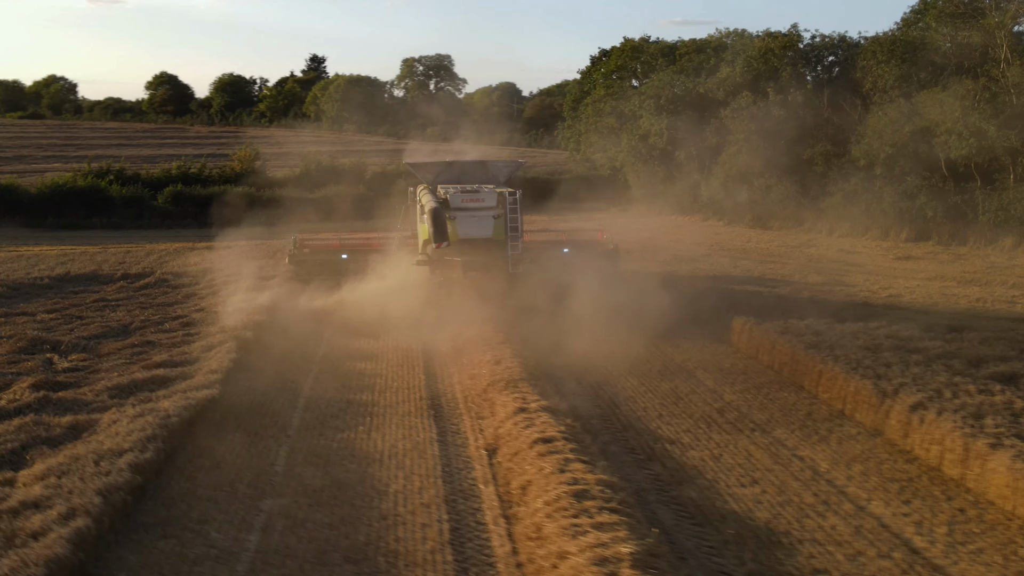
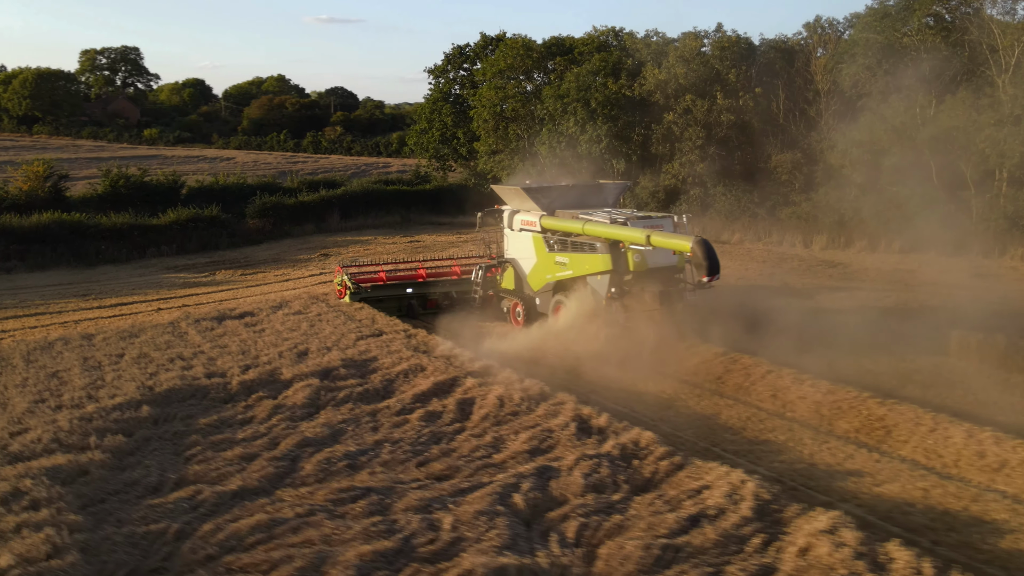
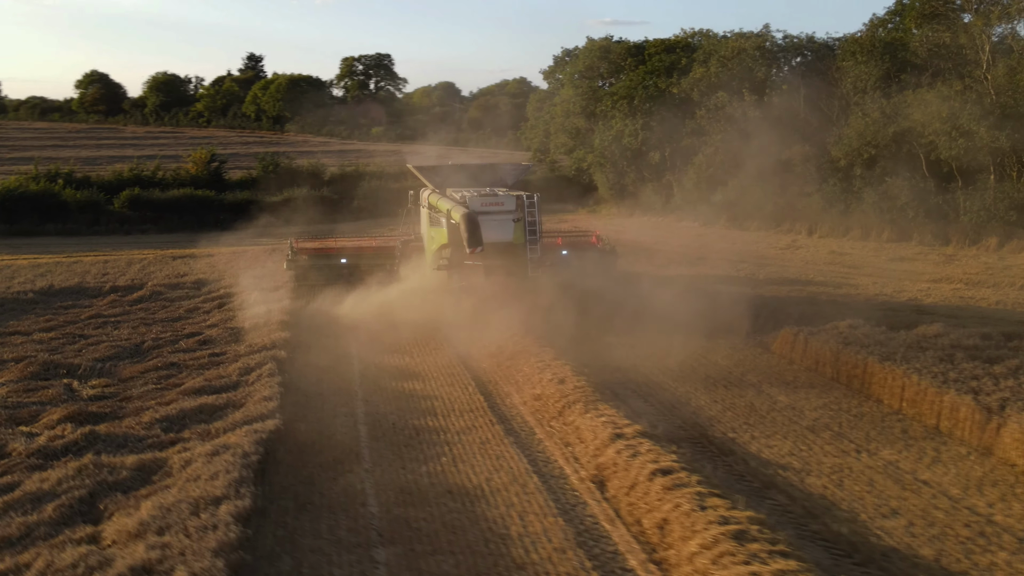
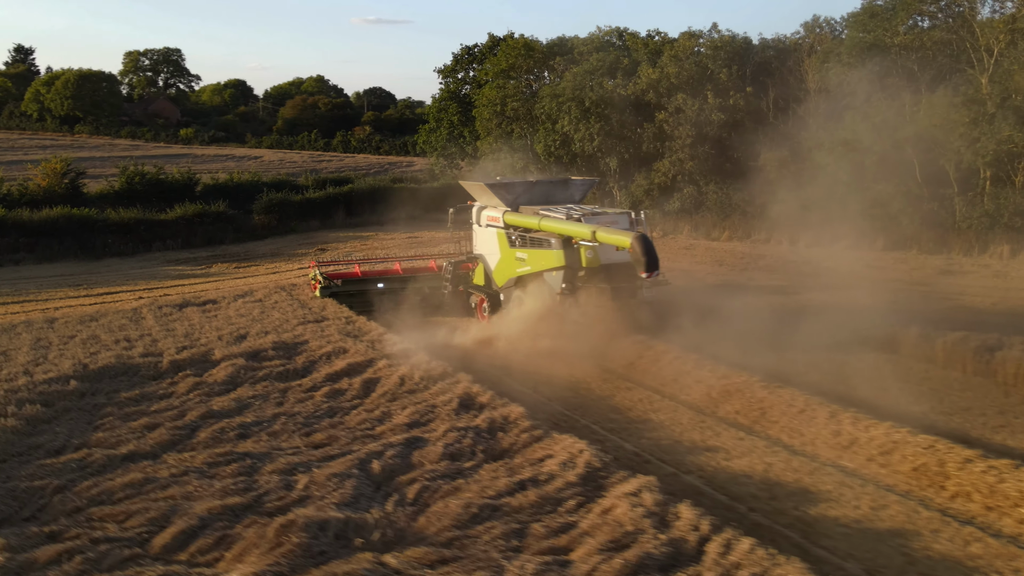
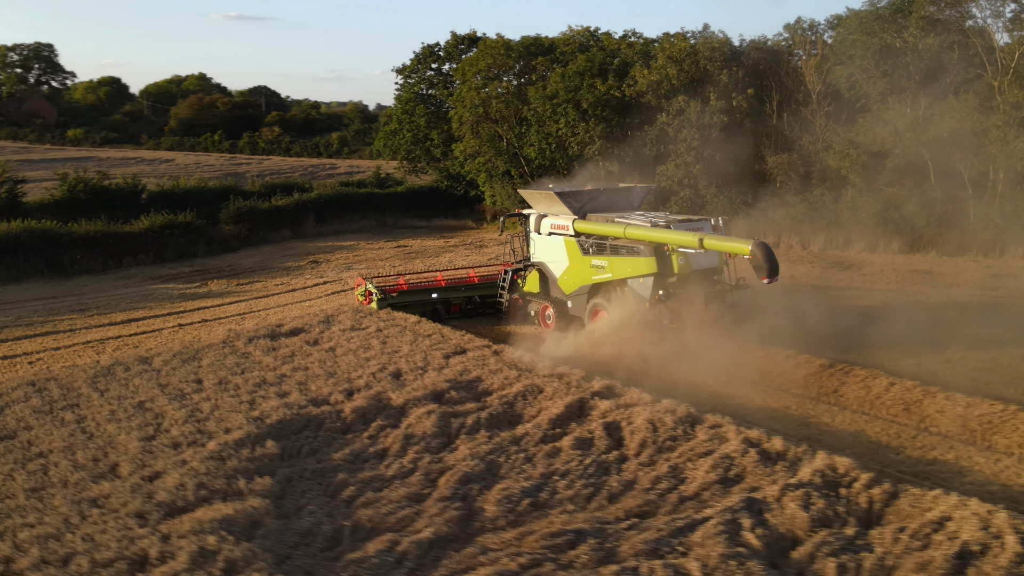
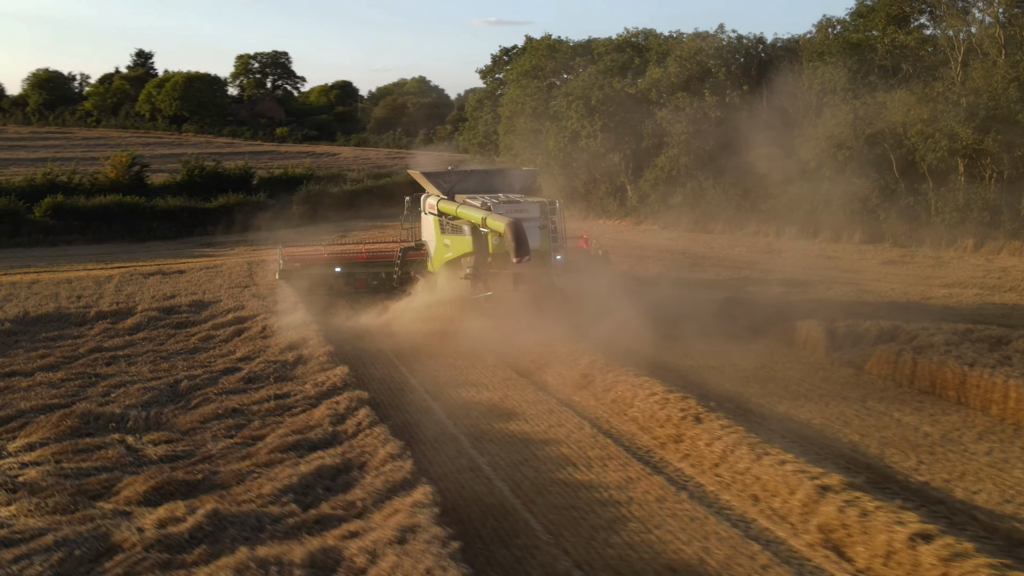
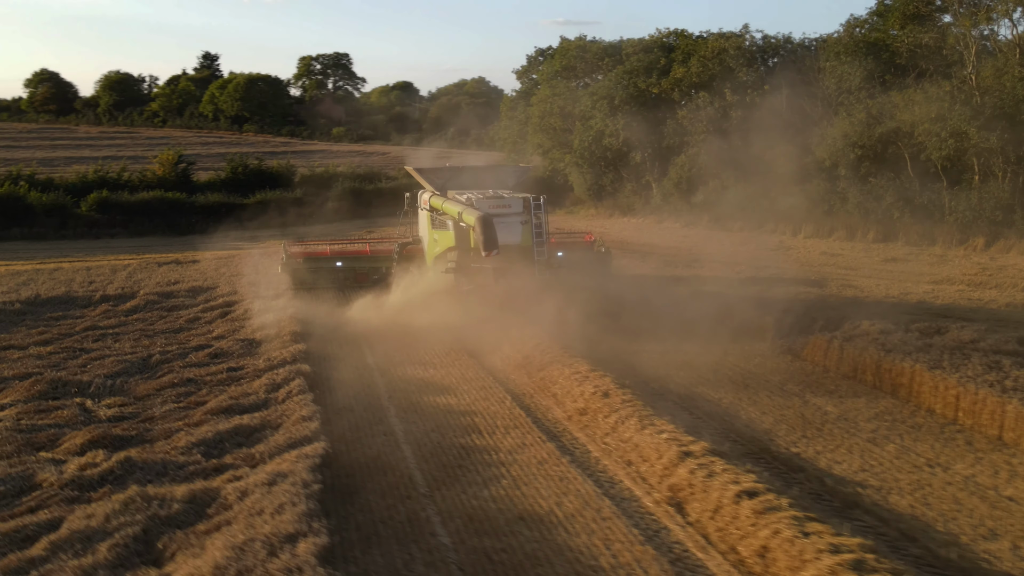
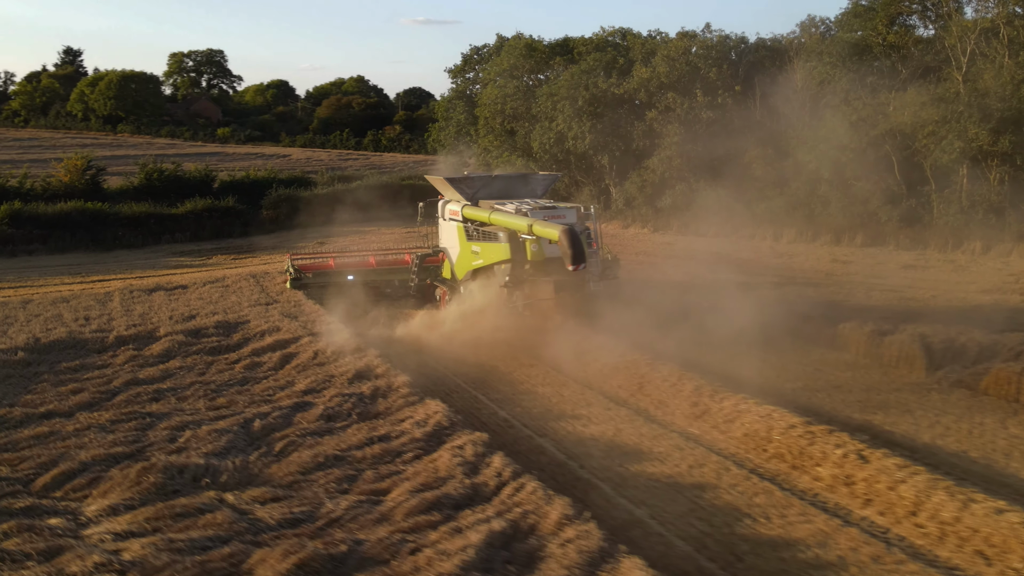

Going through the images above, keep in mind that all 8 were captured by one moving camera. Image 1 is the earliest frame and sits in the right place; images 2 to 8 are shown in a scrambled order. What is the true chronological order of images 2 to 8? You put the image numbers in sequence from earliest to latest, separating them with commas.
3, 7, 6, 8, 4, 2, 5
